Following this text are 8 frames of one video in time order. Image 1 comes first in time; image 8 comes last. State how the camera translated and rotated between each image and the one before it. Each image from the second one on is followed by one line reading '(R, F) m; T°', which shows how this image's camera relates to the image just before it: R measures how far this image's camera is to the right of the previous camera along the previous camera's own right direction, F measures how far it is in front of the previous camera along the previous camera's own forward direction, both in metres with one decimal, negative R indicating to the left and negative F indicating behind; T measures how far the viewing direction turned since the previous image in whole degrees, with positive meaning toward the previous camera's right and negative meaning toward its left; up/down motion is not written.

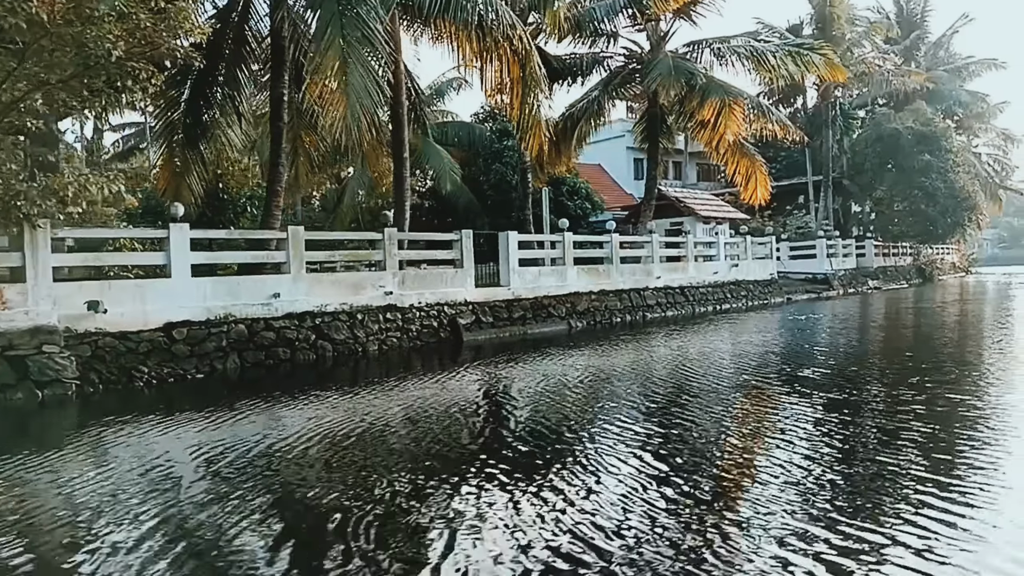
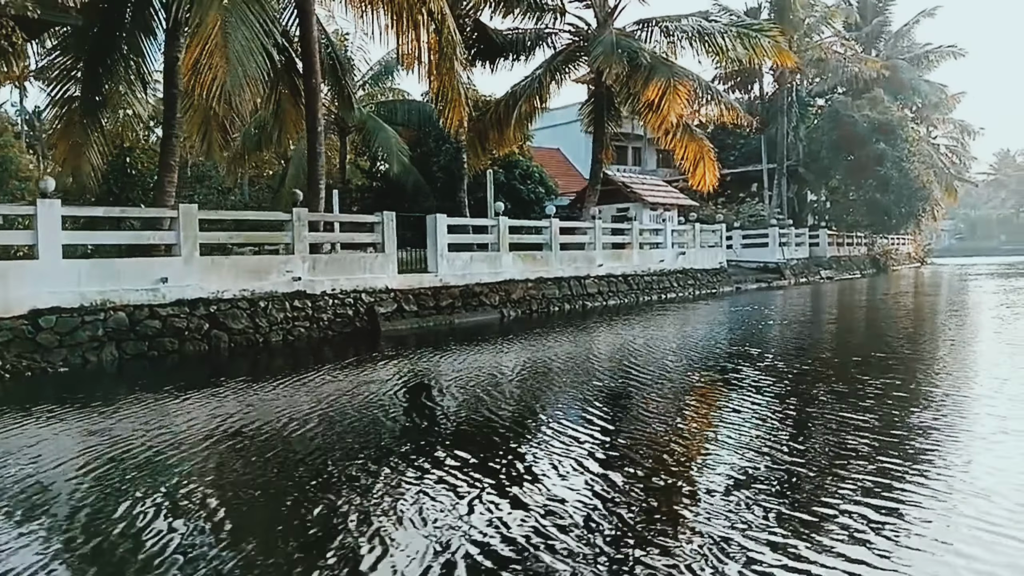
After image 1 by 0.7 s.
(+0.7, +0.8) m; +2°
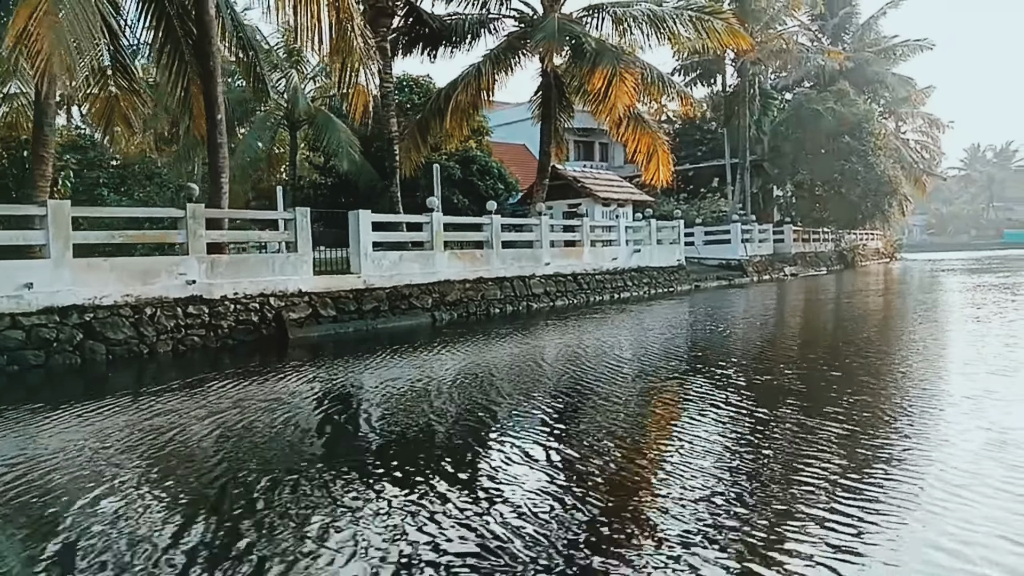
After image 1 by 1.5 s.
(+0.8, +0.9) m; +1°
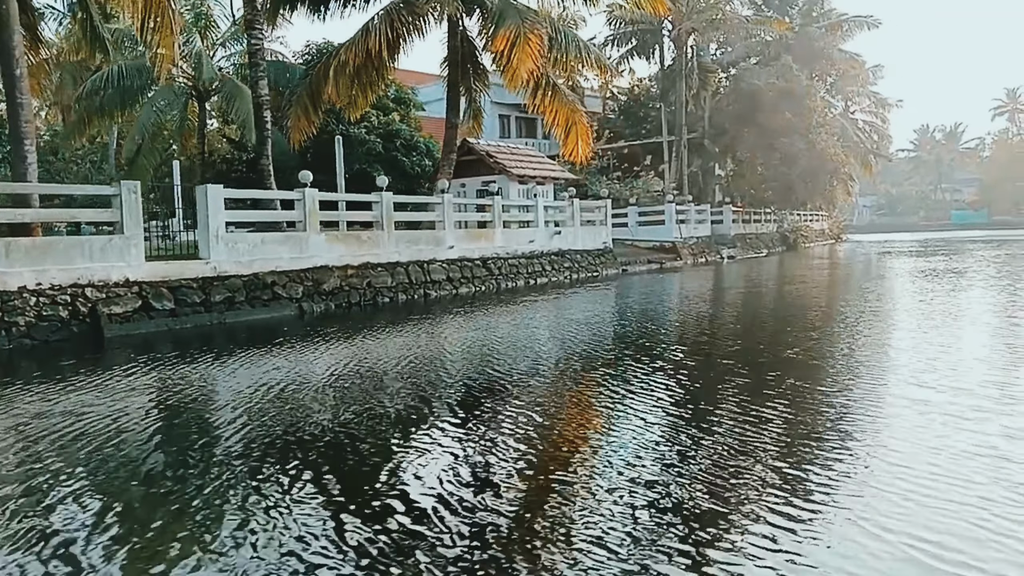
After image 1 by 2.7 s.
(+1.1, +1.4) m; +3°
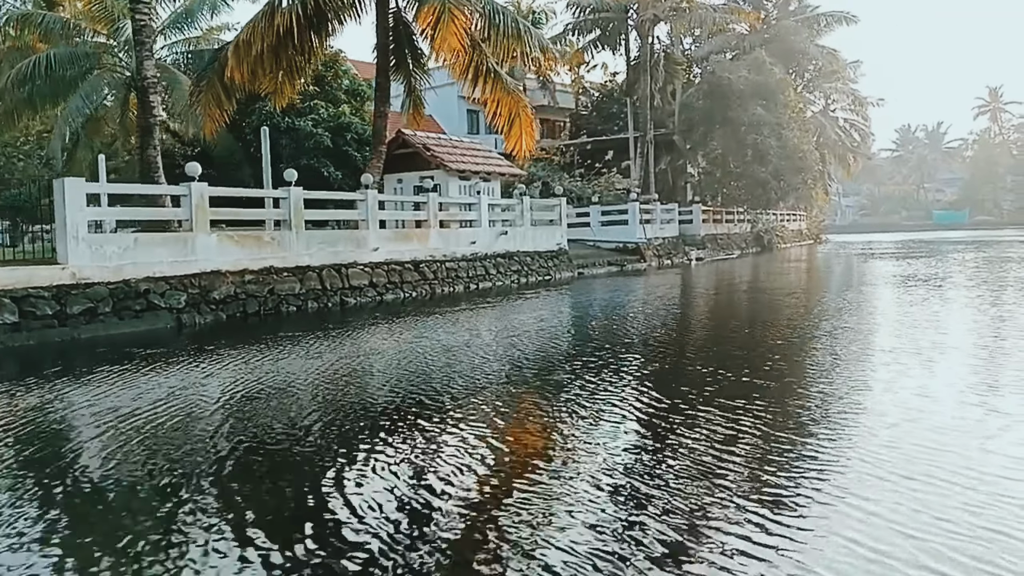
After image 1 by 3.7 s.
(+0.9, +1.3) m; +1°
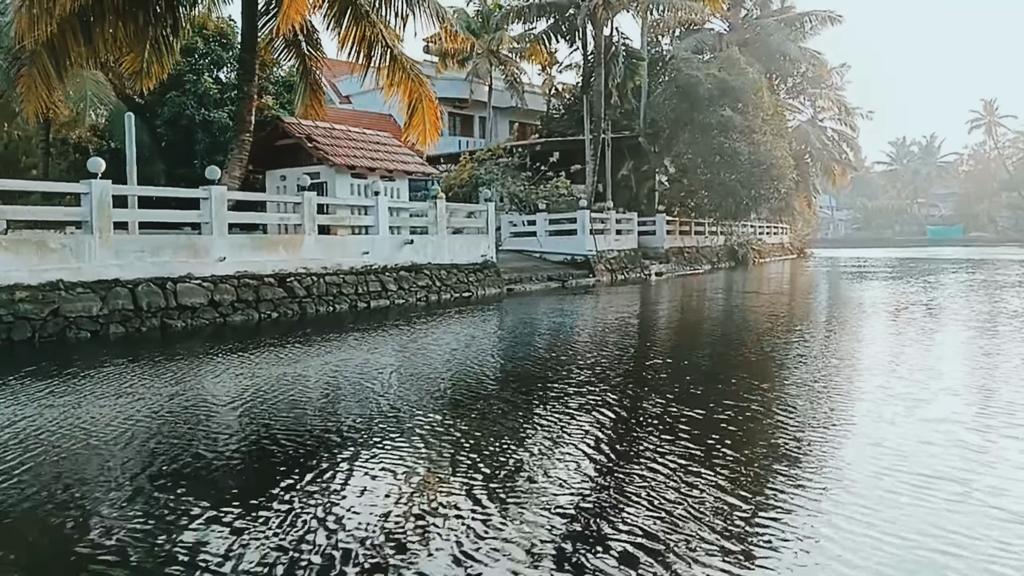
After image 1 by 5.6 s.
(+1.5, +2.3) m; 0°
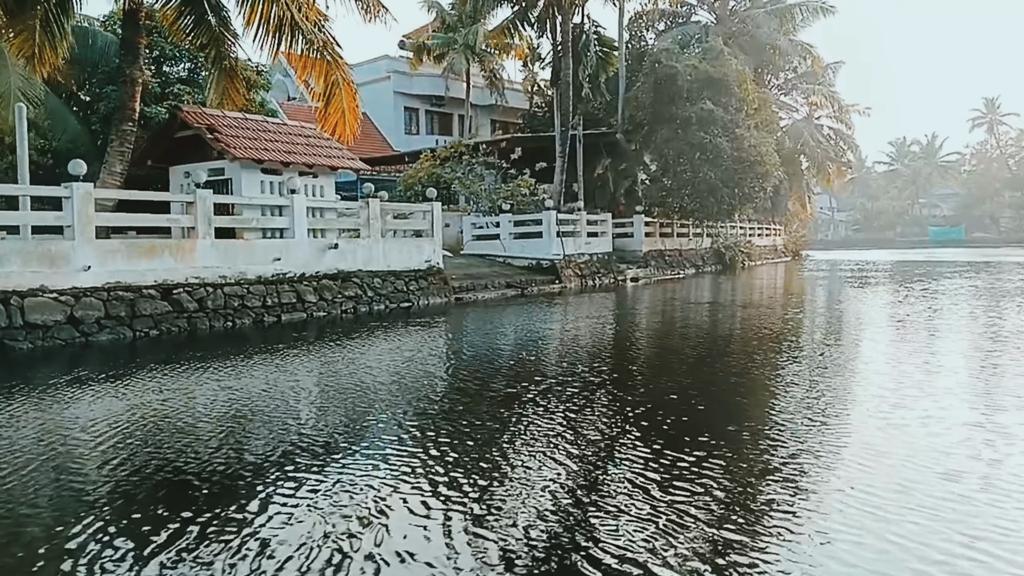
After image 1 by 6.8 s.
(+0.9, +1.5) m; 0°
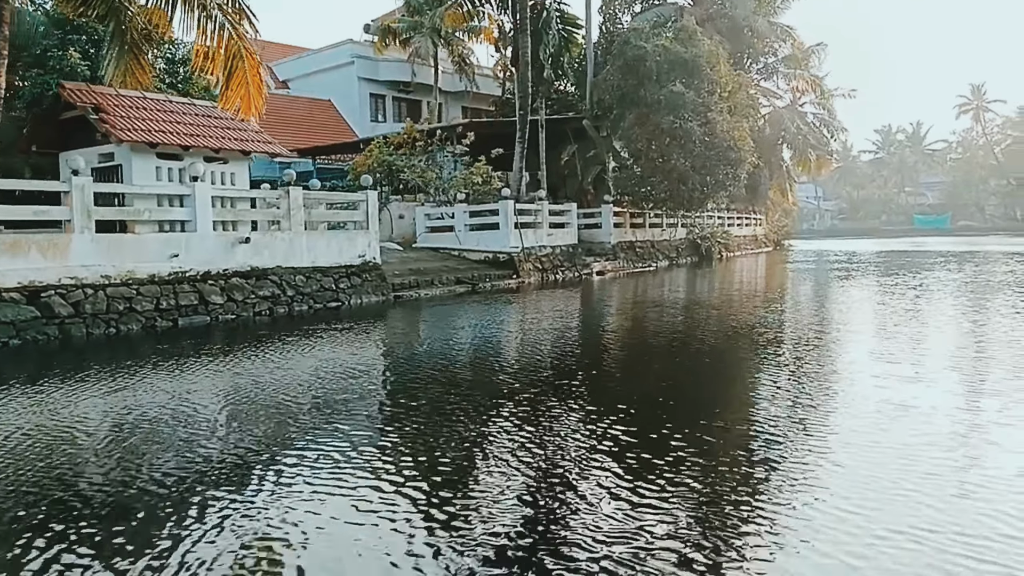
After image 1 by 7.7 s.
(+0.7, +1.2) m; +1°
